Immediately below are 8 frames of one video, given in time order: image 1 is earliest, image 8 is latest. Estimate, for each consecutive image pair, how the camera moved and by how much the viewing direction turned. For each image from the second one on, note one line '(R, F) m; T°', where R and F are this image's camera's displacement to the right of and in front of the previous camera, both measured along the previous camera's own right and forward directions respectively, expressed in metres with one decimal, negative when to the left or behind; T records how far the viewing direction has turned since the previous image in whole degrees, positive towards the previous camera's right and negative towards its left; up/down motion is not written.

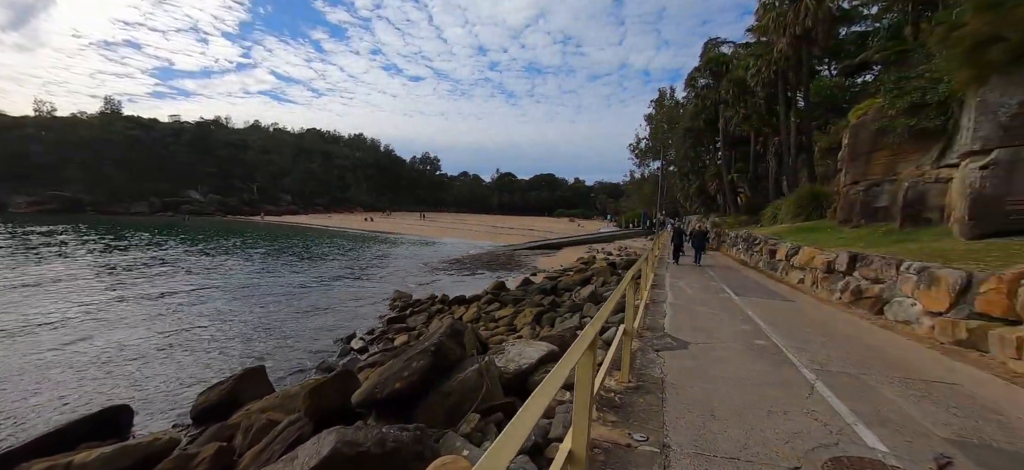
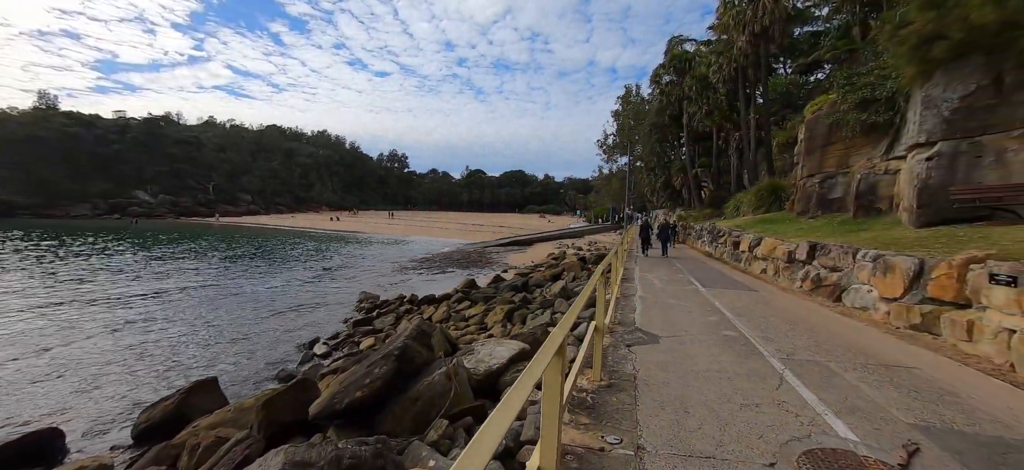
(+0.1, +0.2) m; +4°
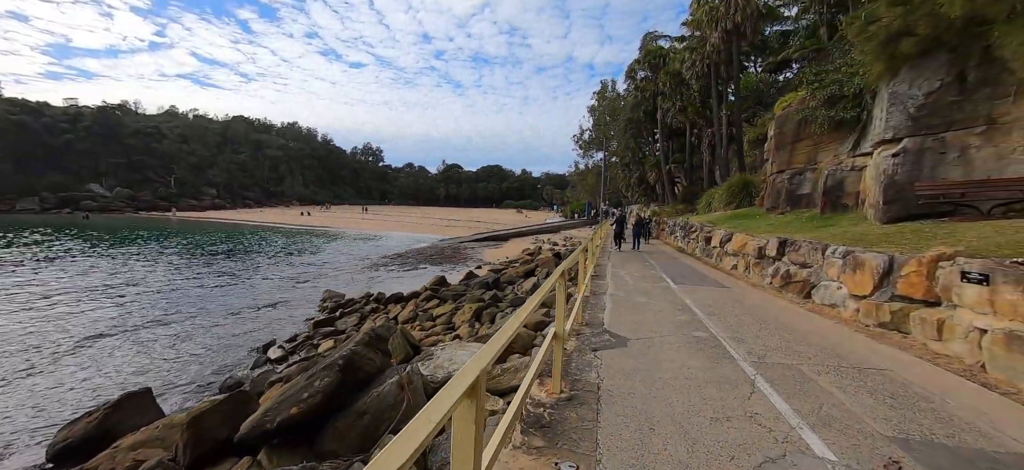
(+0.3, +0.4) m; +3°
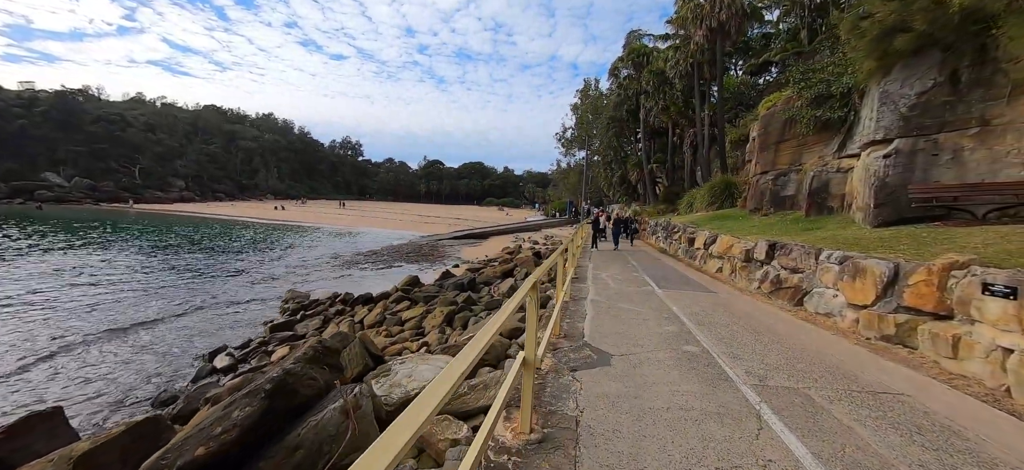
(+0.2, +0.7) m; +3°
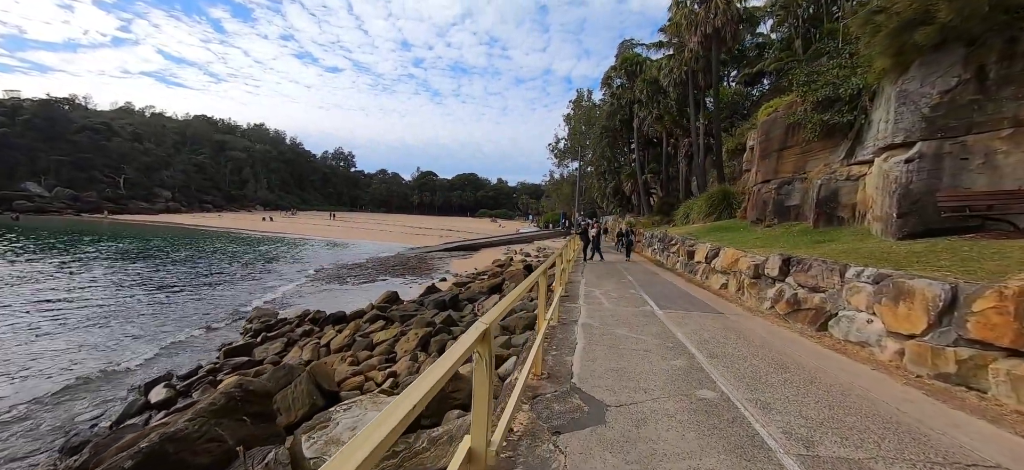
(+0.3, +1.0) m; +1°
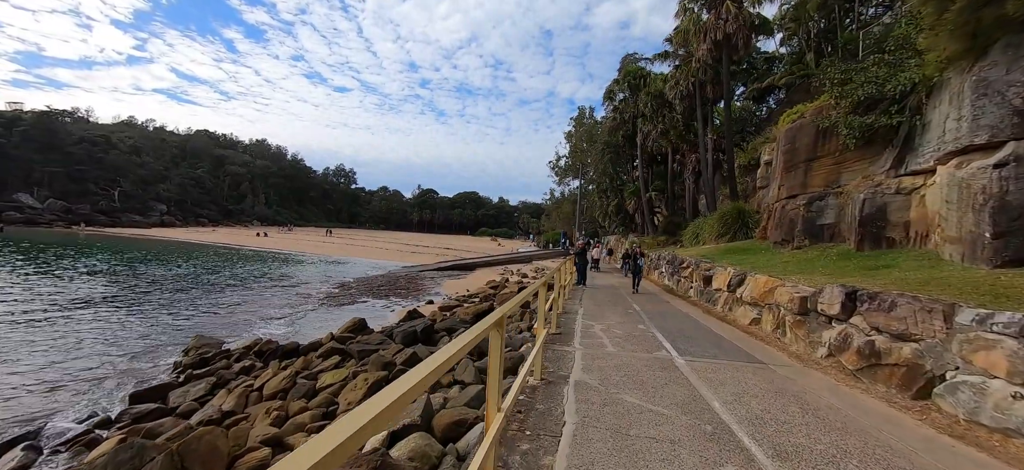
(+0.4, +1.8) m; 0°
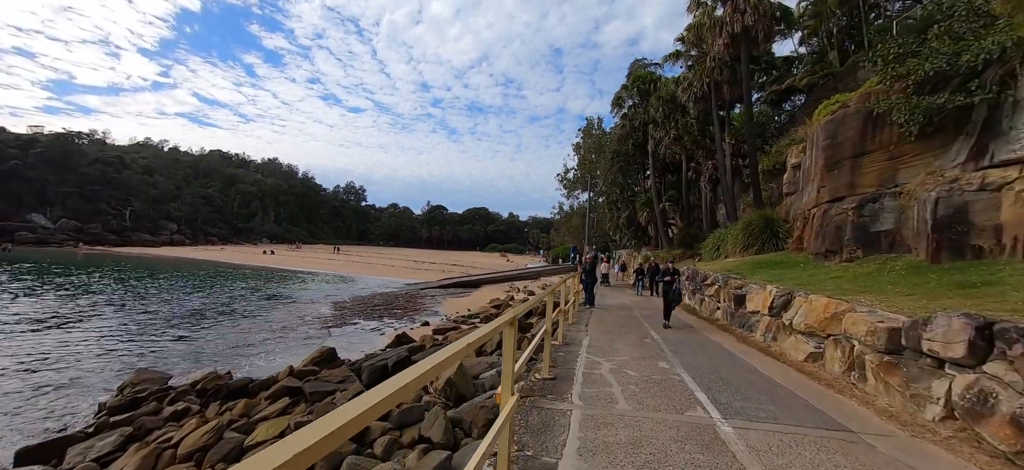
(+0.5, +1.7) m; -2°
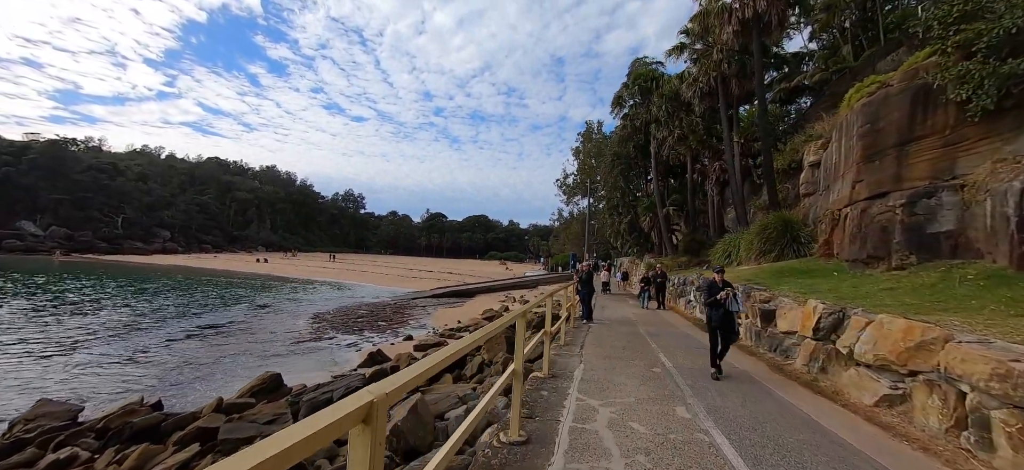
(+0.4, +1.6) m; 0°
